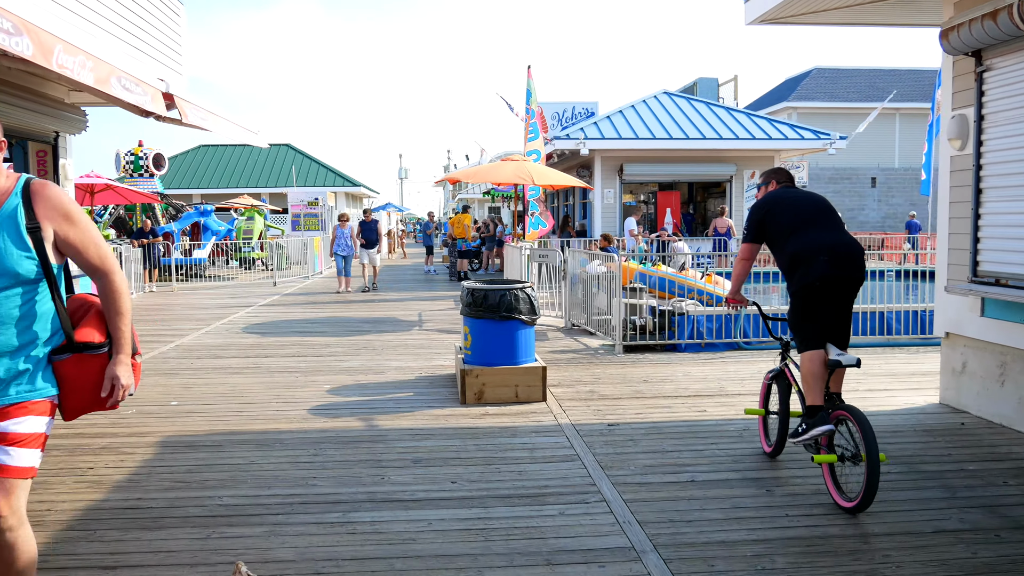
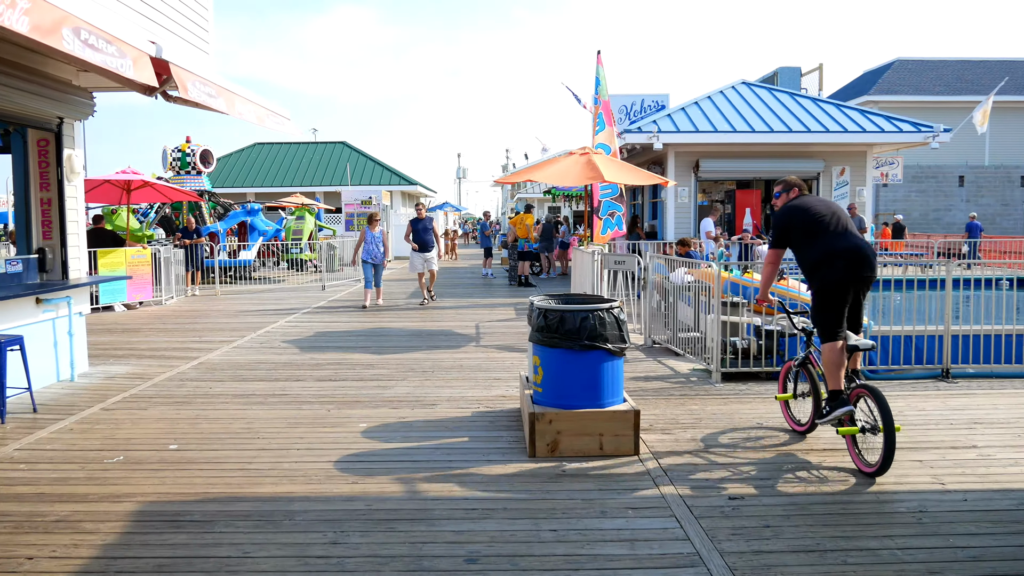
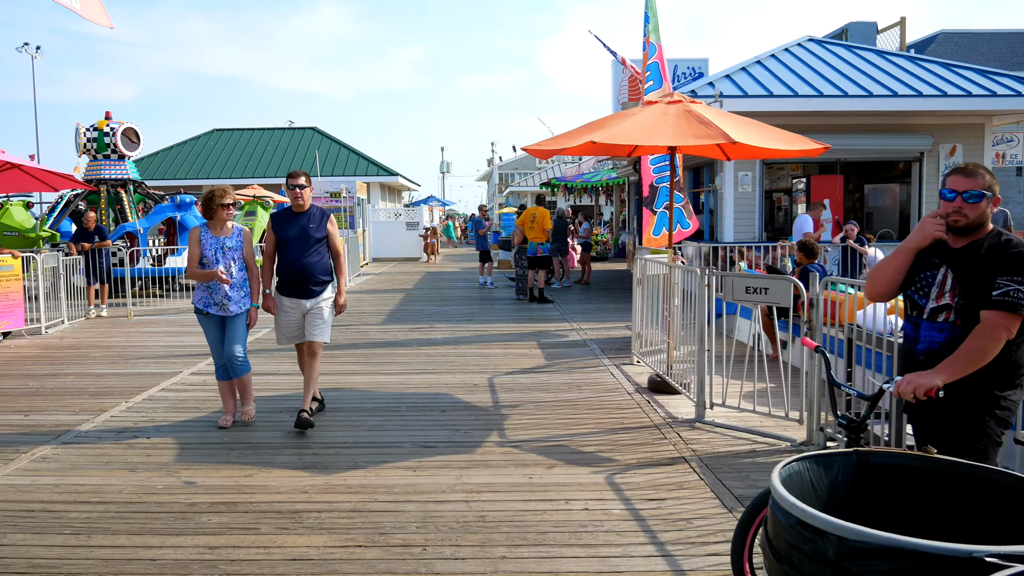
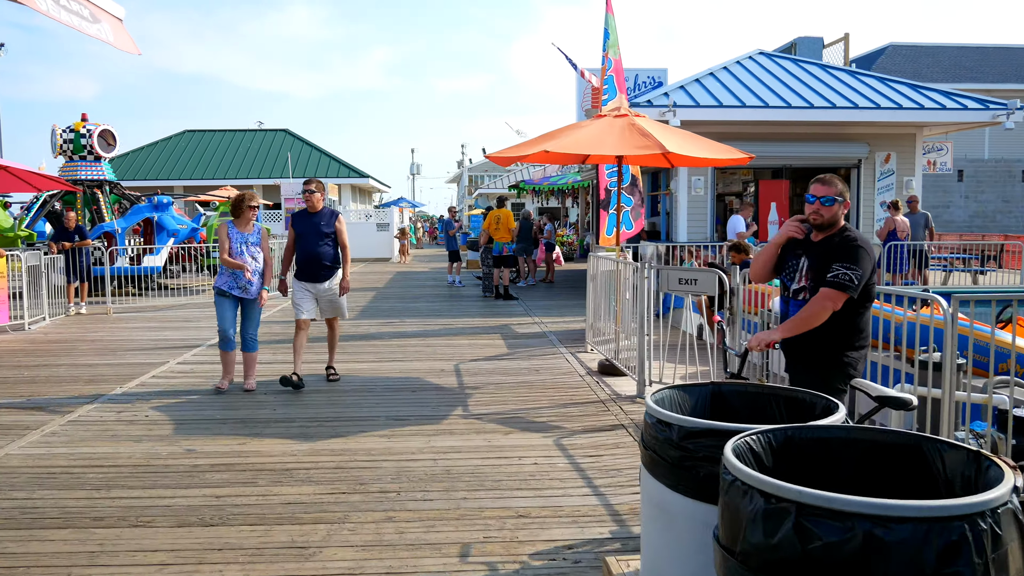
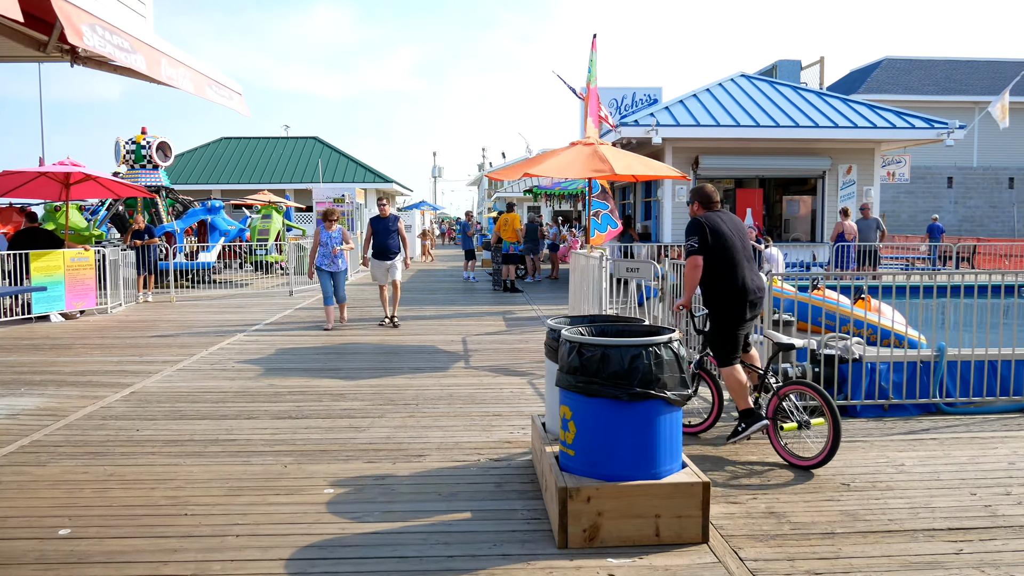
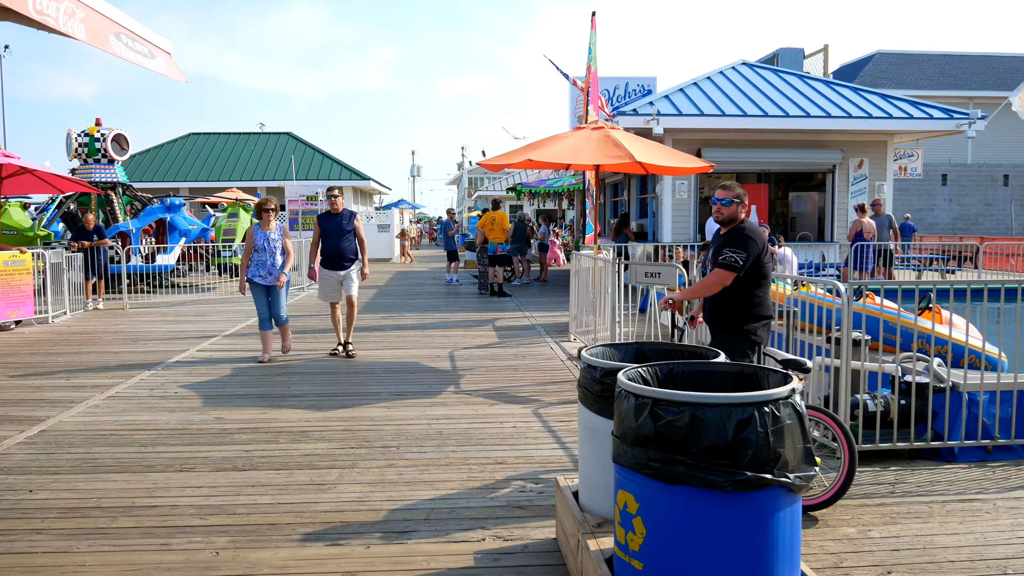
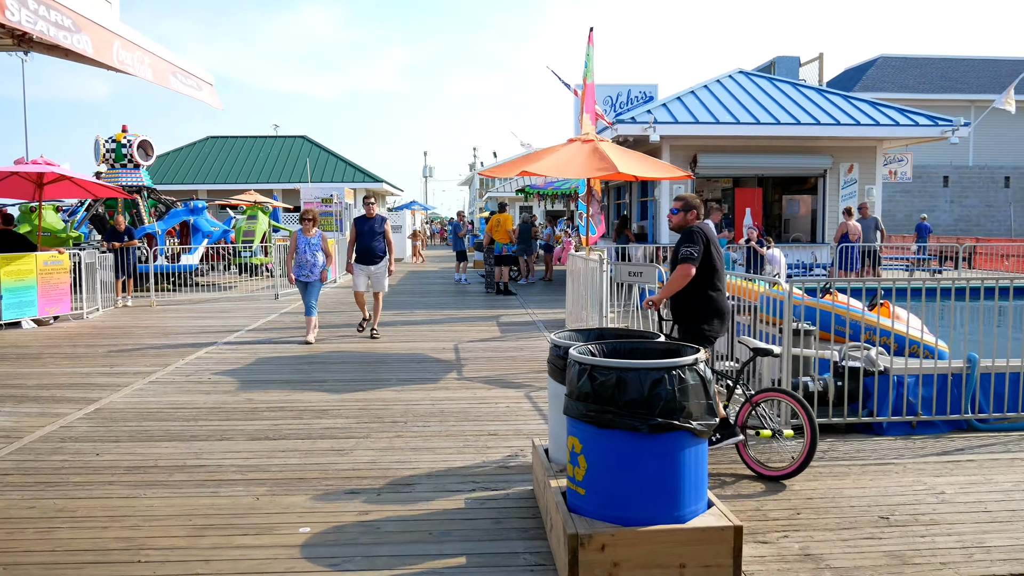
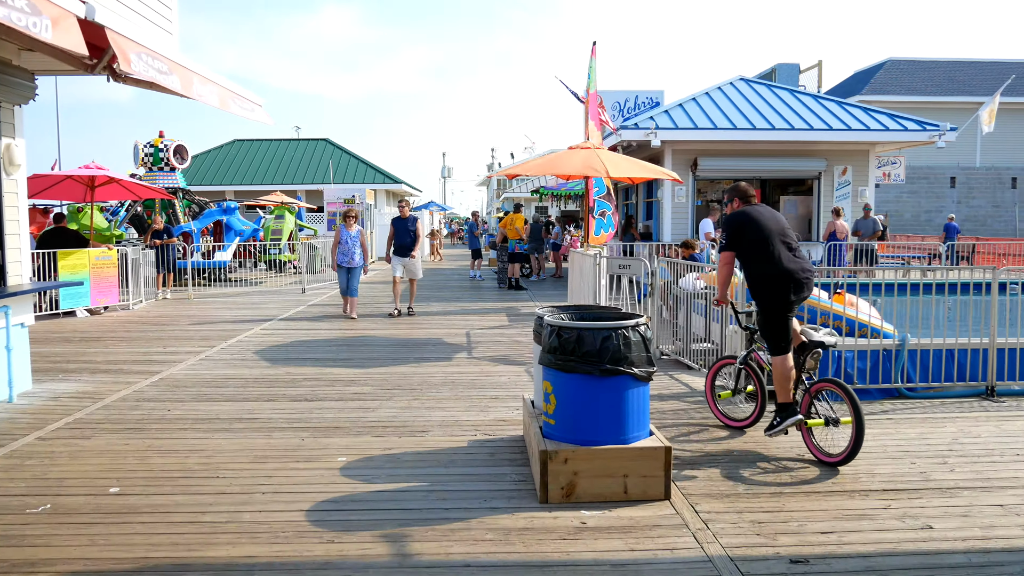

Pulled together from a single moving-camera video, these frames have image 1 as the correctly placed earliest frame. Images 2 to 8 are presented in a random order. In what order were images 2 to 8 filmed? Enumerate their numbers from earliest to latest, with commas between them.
2, 8, 5, 7, 6, 4, 3
